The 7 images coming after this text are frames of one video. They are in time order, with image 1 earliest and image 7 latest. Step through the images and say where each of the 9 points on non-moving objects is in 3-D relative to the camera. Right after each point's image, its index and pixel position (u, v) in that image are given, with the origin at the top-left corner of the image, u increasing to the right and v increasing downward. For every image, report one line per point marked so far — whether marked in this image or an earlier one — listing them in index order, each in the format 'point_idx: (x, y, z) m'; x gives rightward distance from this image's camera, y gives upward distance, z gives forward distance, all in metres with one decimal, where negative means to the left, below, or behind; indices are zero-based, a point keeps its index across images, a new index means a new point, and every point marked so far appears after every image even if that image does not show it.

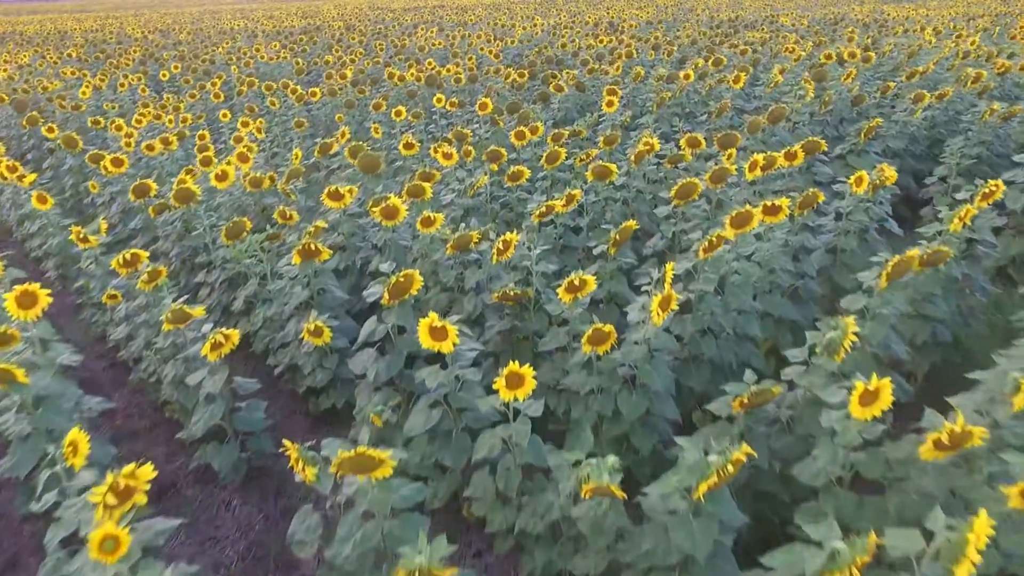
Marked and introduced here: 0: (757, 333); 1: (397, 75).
0: (+1.5, -0.3, +3.8) m
1: (-1.8, +3.3, +10.0) m
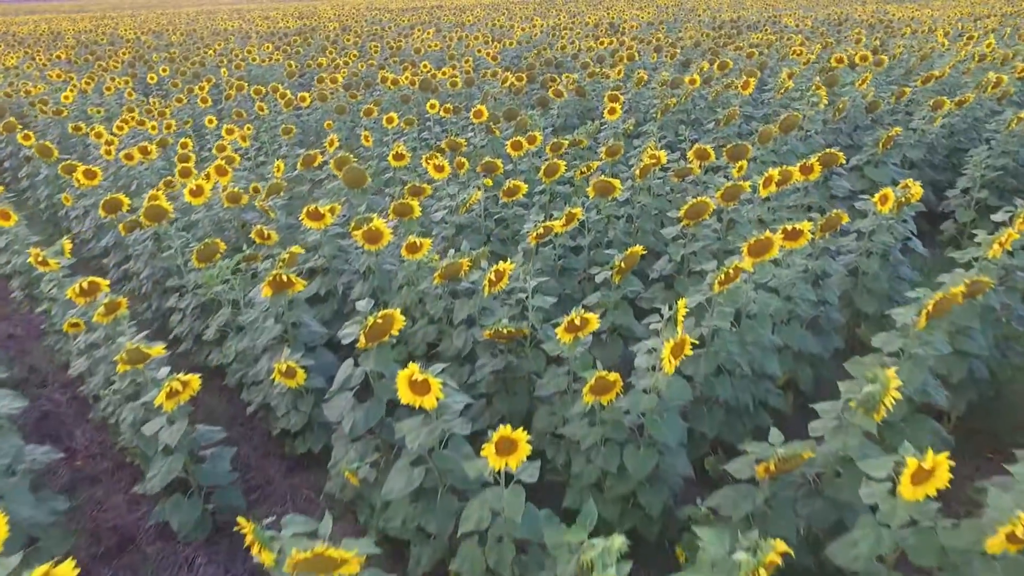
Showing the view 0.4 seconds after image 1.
0: (+1.4, -0.4, +3.5) m
1: (-1.8, +3.1, +9.6) m
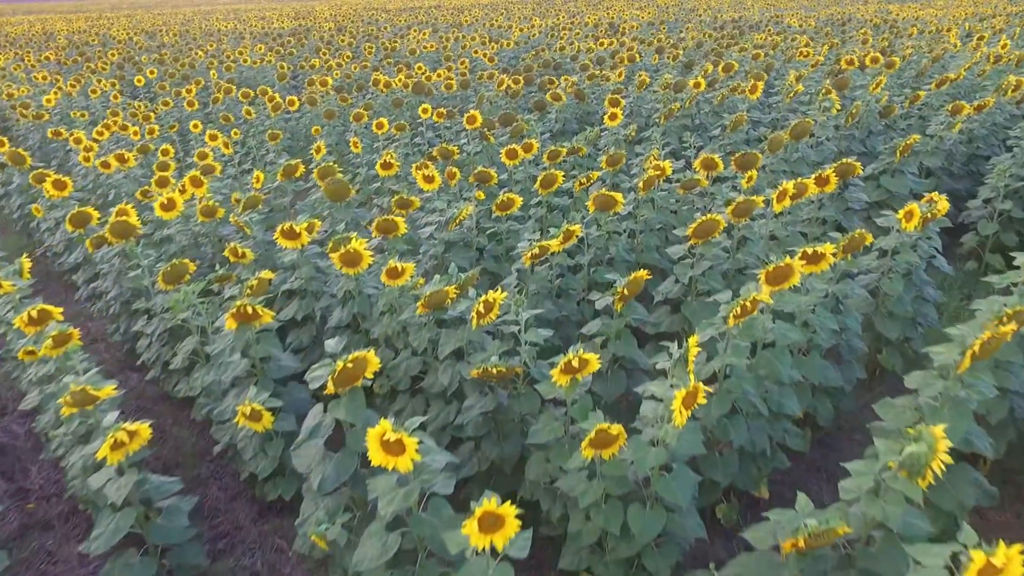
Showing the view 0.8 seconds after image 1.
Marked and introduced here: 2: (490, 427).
0: (+1.4, -0.6, +3.1) m
1: (-1.9, +3.0, +9.3) m
2: (-0.1, -0.7, +3.1) m
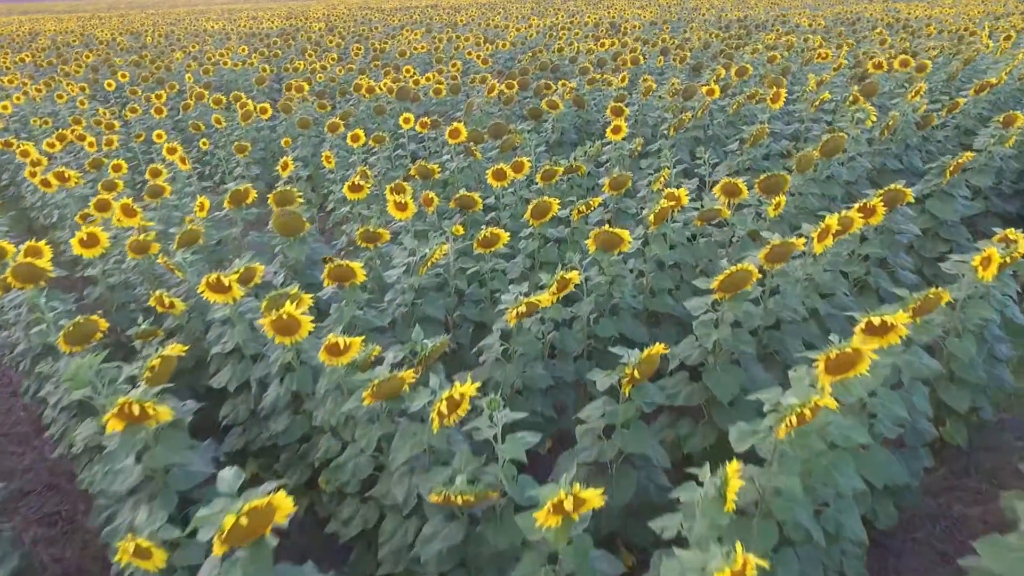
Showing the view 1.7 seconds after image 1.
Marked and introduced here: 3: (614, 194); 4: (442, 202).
0: (+1.3, -0.9, +2.4) m
1: (-1.9, +2.7, +8.5) m
2: (-0.2, -1.0, +2.3) m
3: (+0.7, +0.6, +4.6) m
4: (-0.5, +0.7, +4.9) m
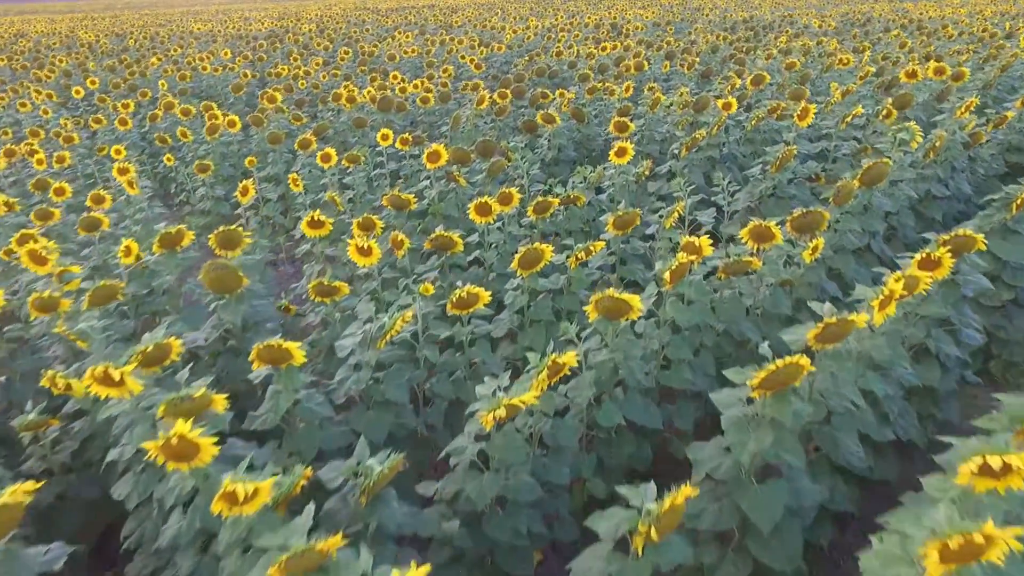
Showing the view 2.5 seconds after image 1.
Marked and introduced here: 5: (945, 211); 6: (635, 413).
0: (+1.2, -1.3, +1.7) m
1: (-2.0, +2.3, +7.8) m
2: (-0.3, -1.3, +1.6) m
3: (+0.6, +0.3, +3.8) m
4: (-0.6, +0.3, +4.2) m
5: (+3.4, +0.6, +5.0) m
6: (+0.6, -0.6, +3.0) m
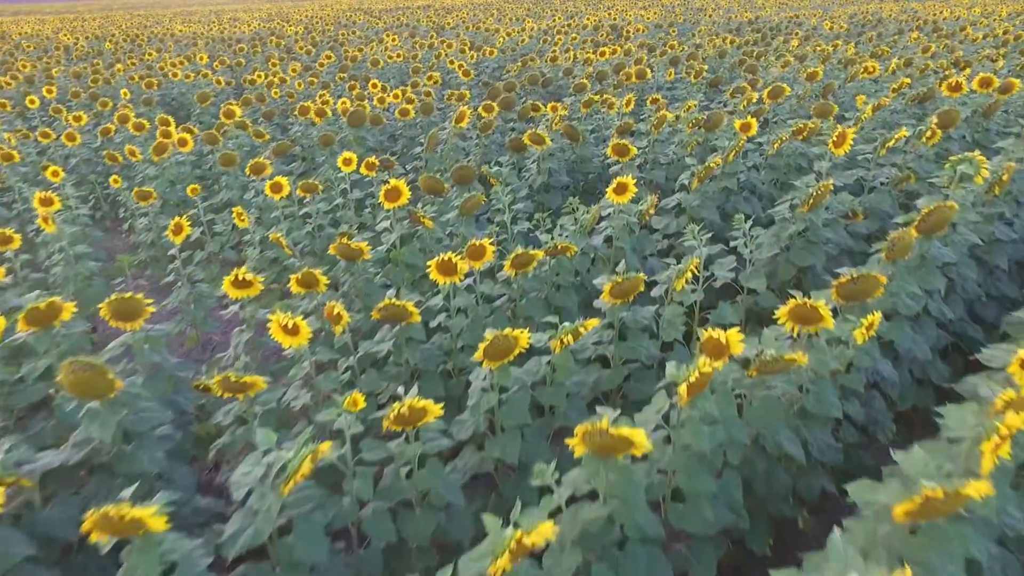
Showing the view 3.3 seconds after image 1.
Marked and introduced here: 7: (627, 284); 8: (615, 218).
0: (+1.1, -1.7, +0.8) m
1: (-2.2, +1.9, +7.0) m
2: (-0.4, -1.7, +0.8) m
3: (+0.5, -0.1, +3.0) m
4: (-0.8, -0.1, +3.3) m
5: (+3.2, +0.2, +4.2) m
6: (+0.4, -1.0, +2.2) m
7: (+0.5, 0.0, +2.9) m
8: (+0.6, +0.4, +4.0) m
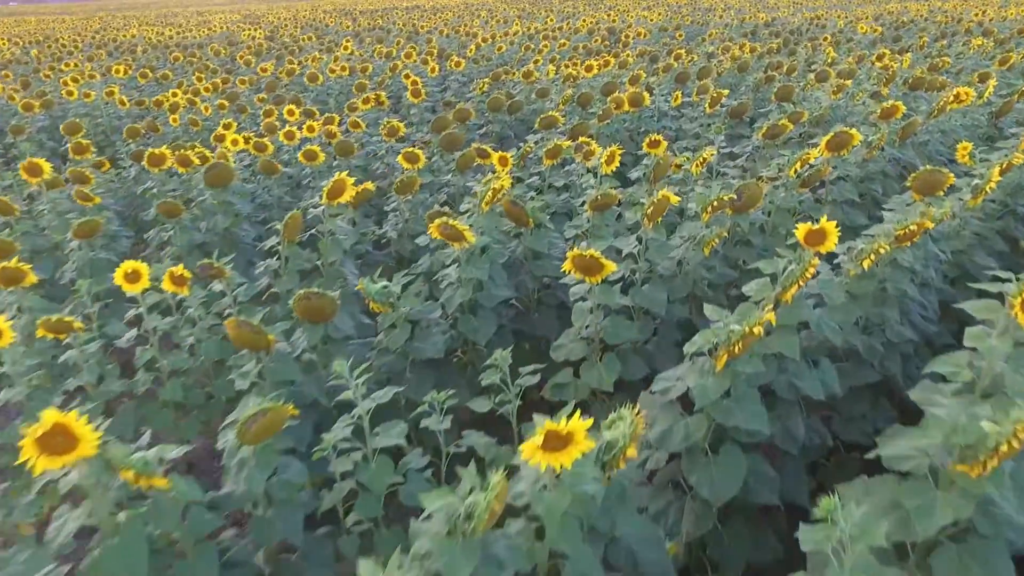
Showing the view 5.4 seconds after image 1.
0: (+0.5, -2.6, -1.4) m
1: (-2.7, +0.9, +4.8) m
2: (-1.0, -2.7, -1.4) m
3: (-0.1, -1.1, +0.8) m
4: (-1.3, -1.1, +1.2) m
5: (+2.7, -0.8, +2.0) m
6: (-0.1, -2.0, 0.0) m
7: (0.0, -1.0, +0.7) m
8: (+0.1, -0.5, +1.8) m
